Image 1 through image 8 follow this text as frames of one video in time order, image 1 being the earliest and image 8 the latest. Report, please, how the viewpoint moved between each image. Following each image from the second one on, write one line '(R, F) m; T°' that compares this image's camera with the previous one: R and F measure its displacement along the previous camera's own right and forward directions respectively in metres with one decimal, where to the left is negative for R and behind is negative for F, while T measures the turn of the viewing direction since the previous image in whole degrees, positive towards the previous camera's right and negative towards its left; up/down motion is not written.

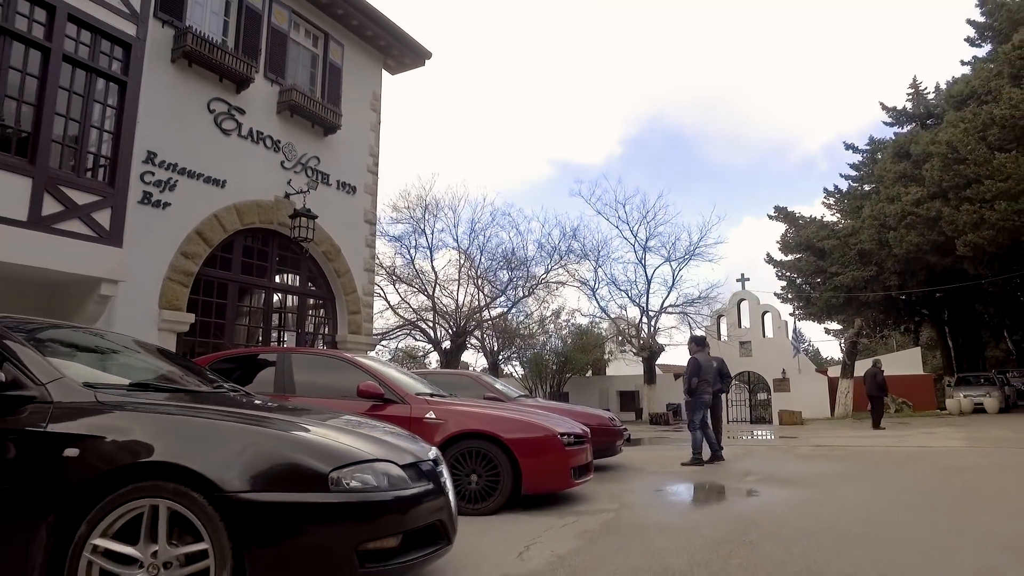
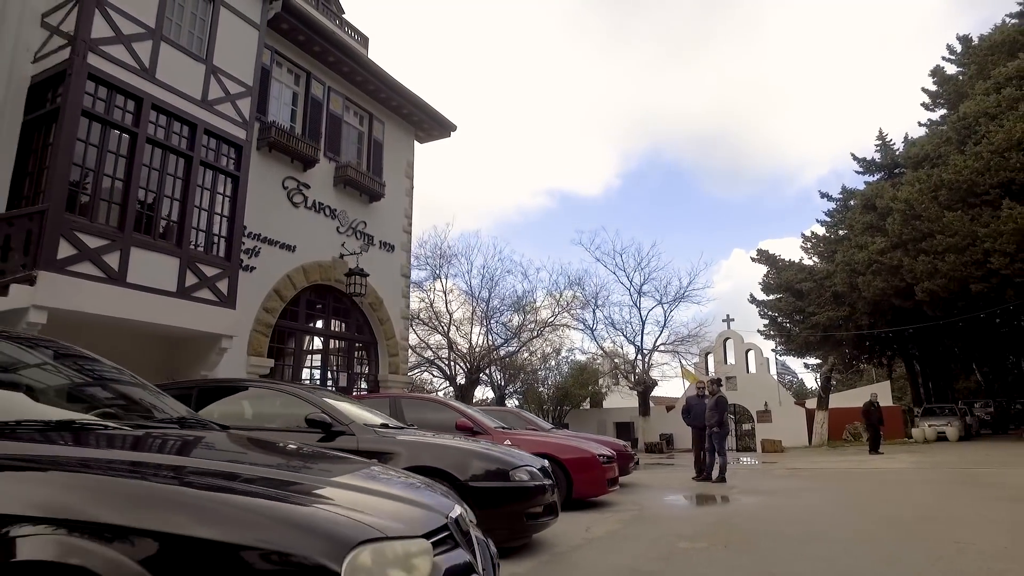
(-0.8, -2.2) m; +1°
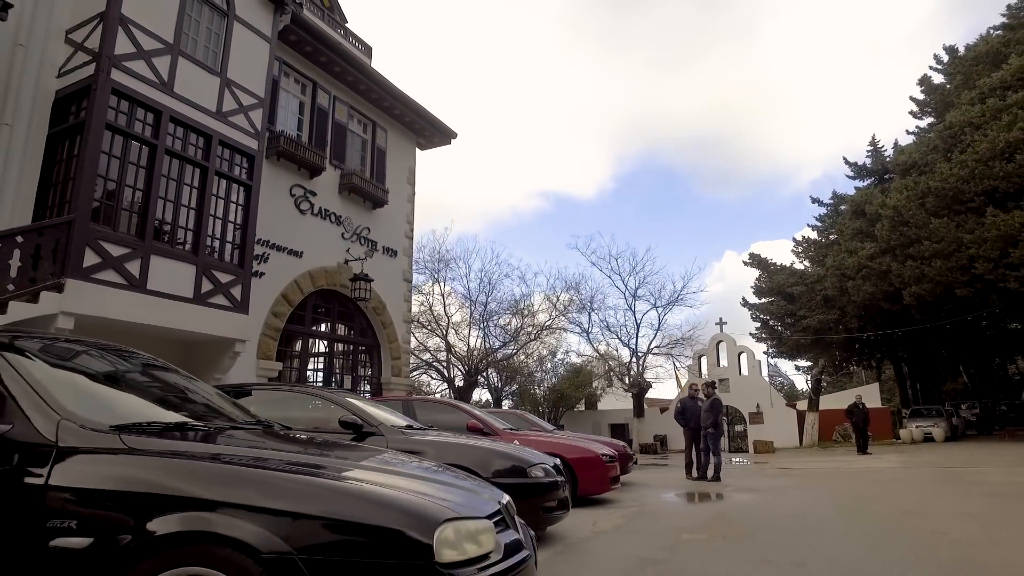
(-0.2, -0.4) m; +1°
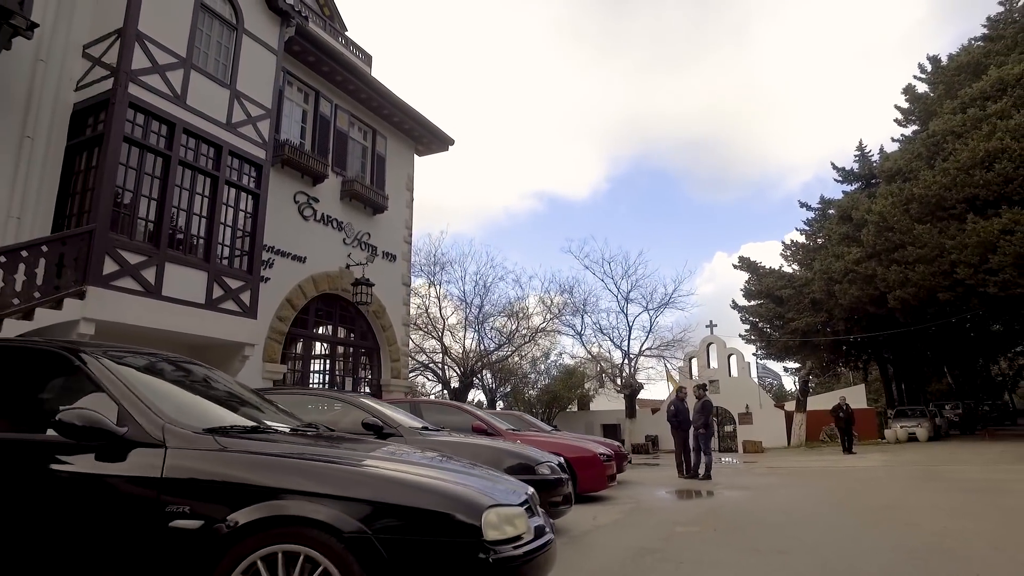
(-0.2, -0.4) m; +1°
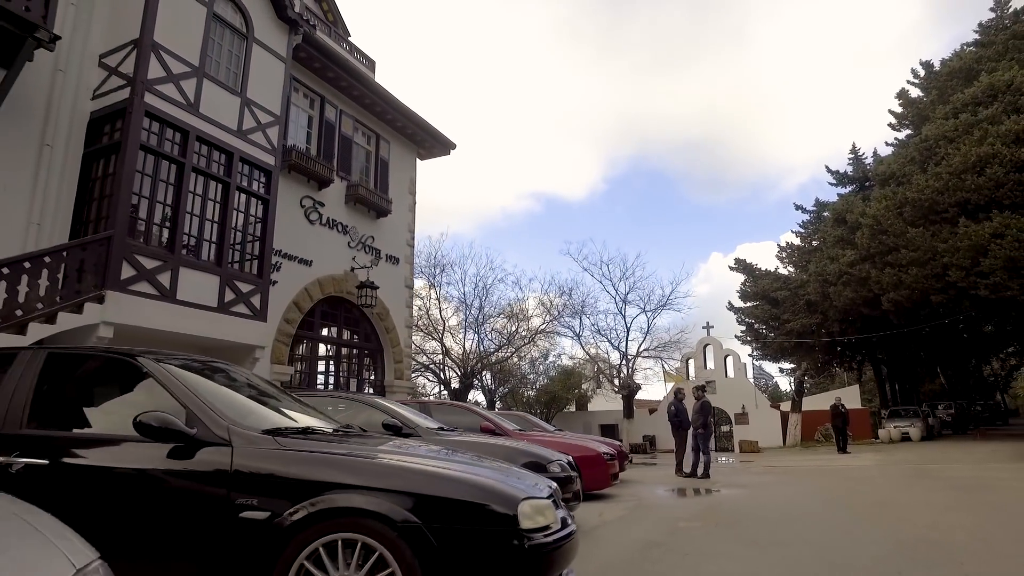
(-0.2, -0.3) m; 0°
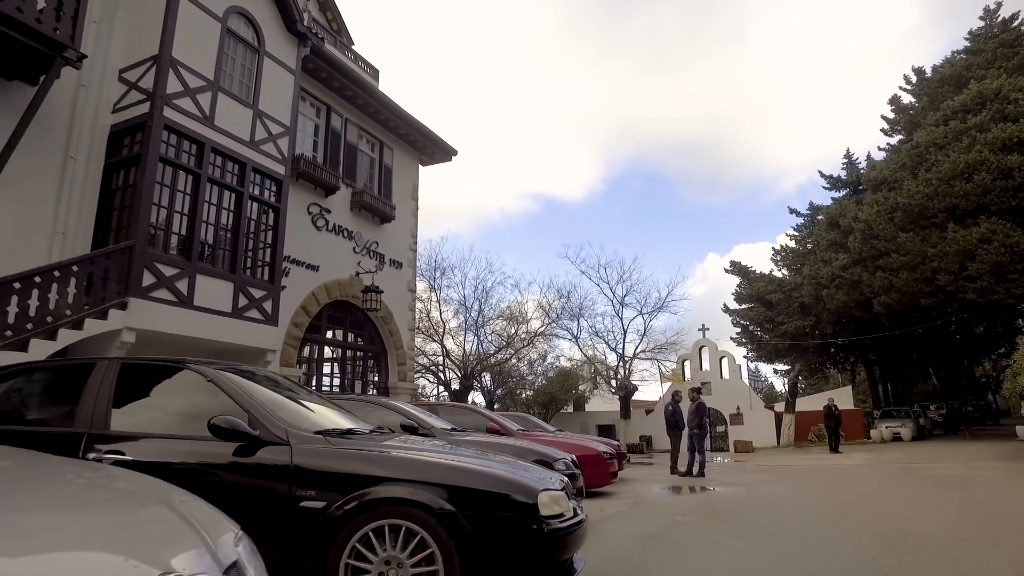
(-0.1, -0.4) m; 0°
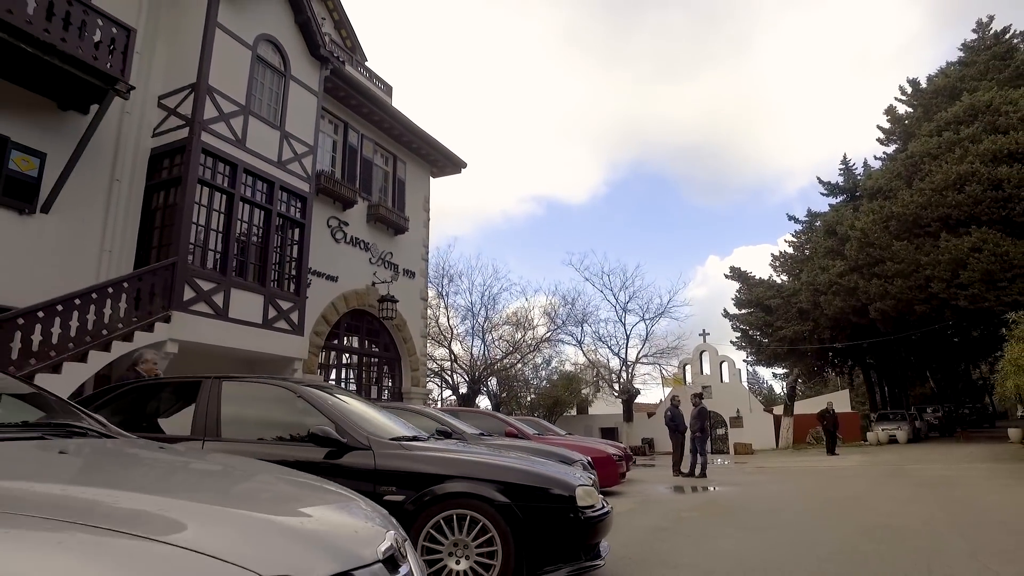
(-0.2, -0.7) m; 0°
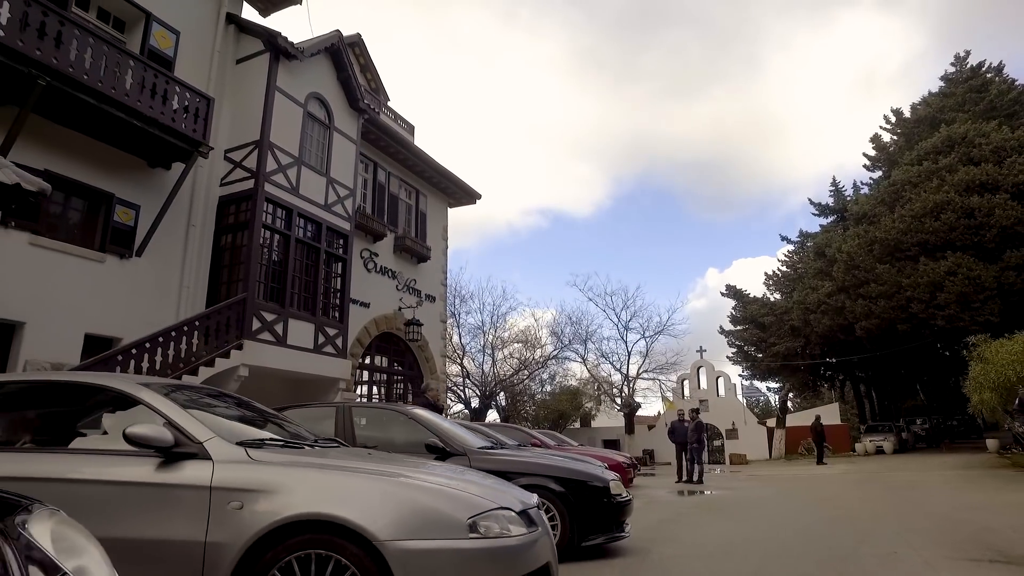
(-0.5, -1.6) m; 0°
